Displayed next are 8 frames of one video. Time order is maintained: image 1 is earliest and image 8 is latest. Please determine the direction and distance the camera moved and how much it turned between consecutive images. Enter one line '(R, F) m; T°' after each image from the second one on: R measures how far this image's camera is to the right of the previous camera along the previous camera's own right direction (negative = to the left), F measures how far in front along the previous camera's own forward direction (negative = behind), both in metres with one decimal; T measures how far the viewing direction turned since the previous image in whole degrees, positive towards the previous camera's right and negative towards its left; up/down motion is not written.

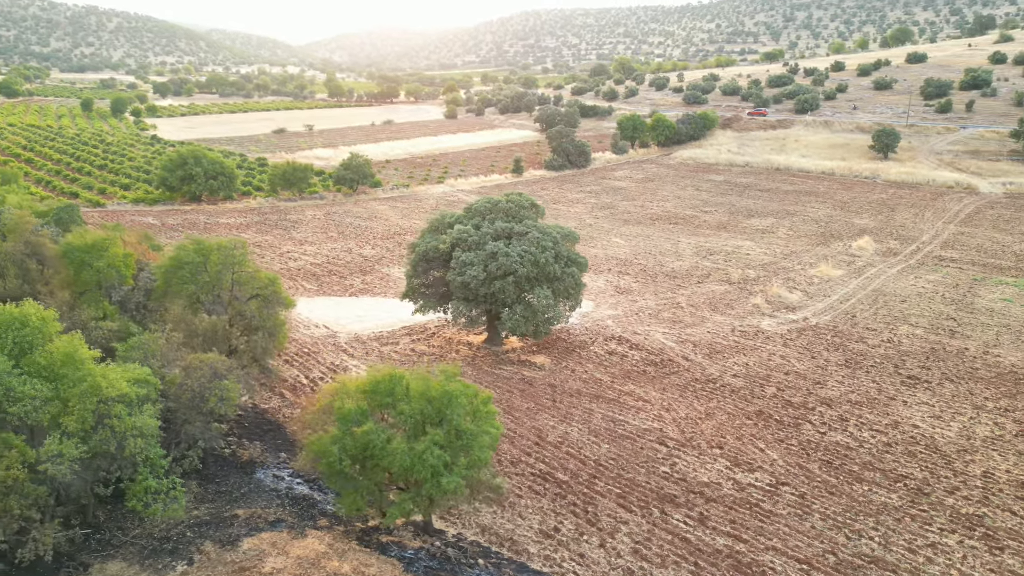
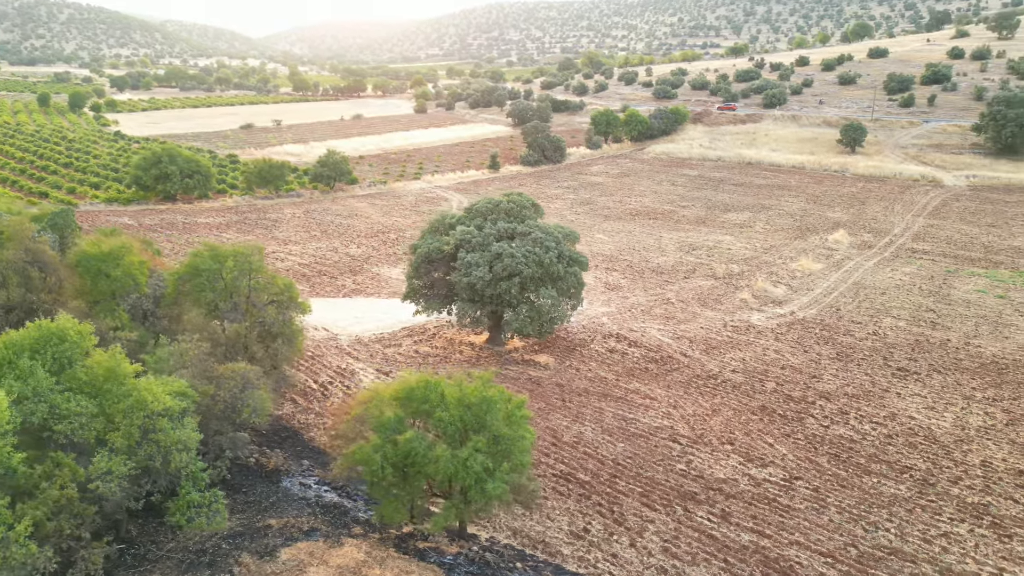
(-1.1, 0.0) m; +3°
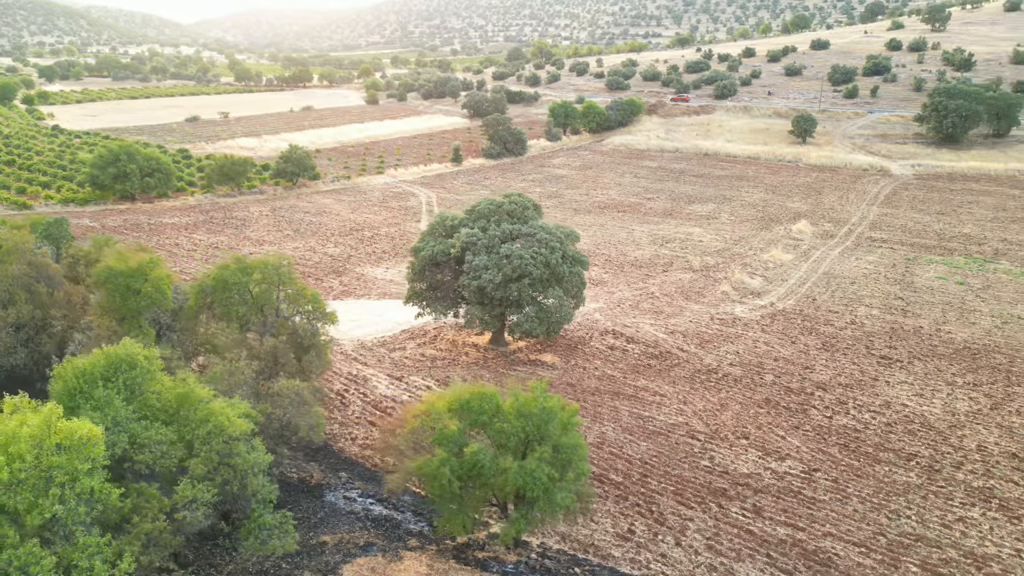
(-1.7, 0.0) m; +4°
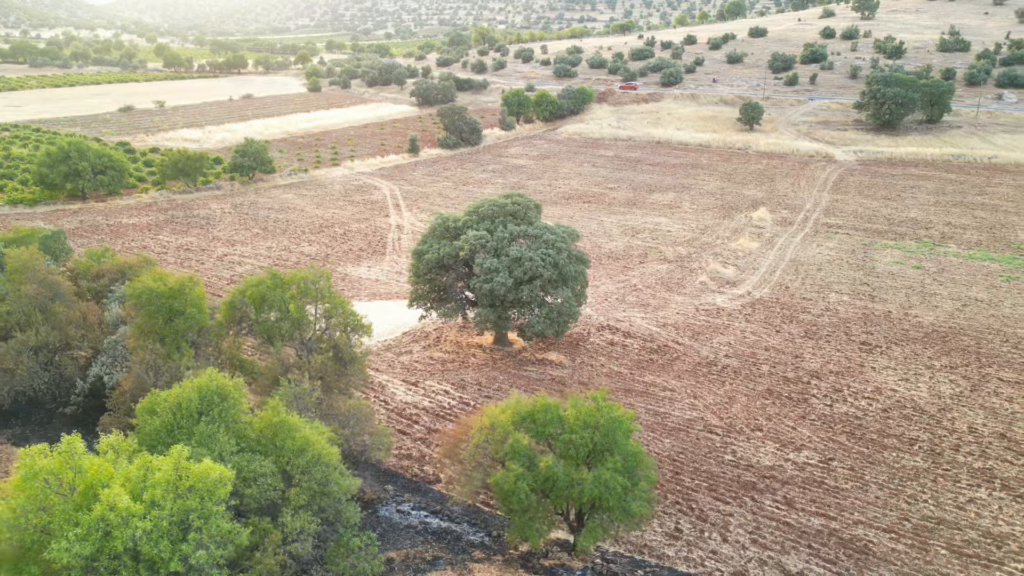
(-2.0, 0.0) m; +5°
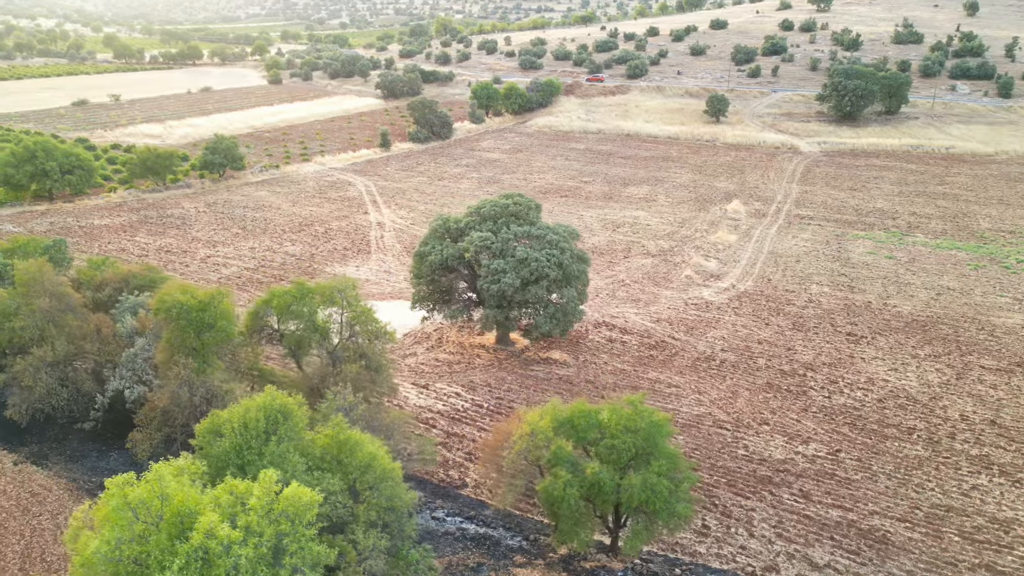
(-1.3, -0.1) m; +3°
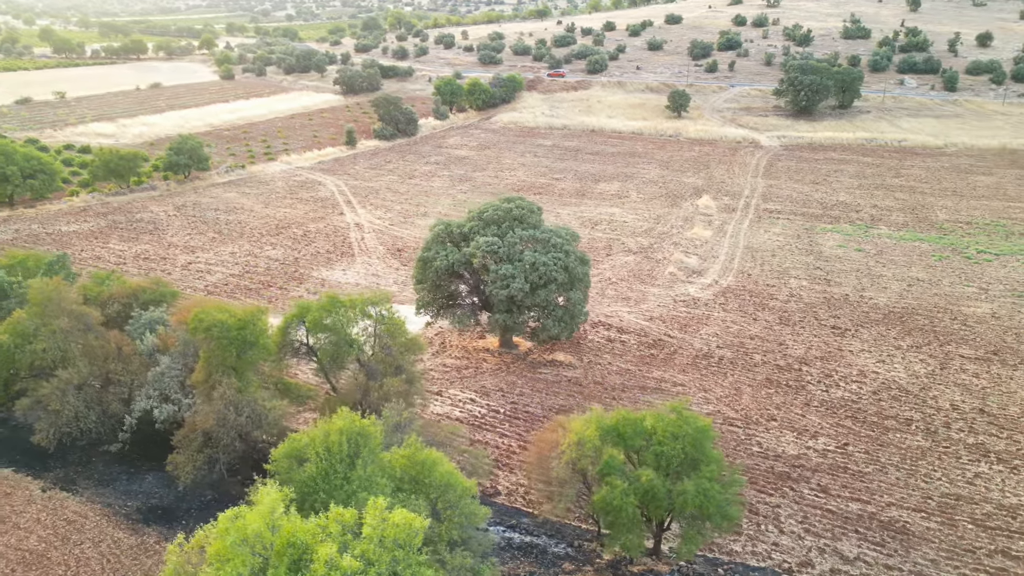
(-1.5, 0.0) m; +4°
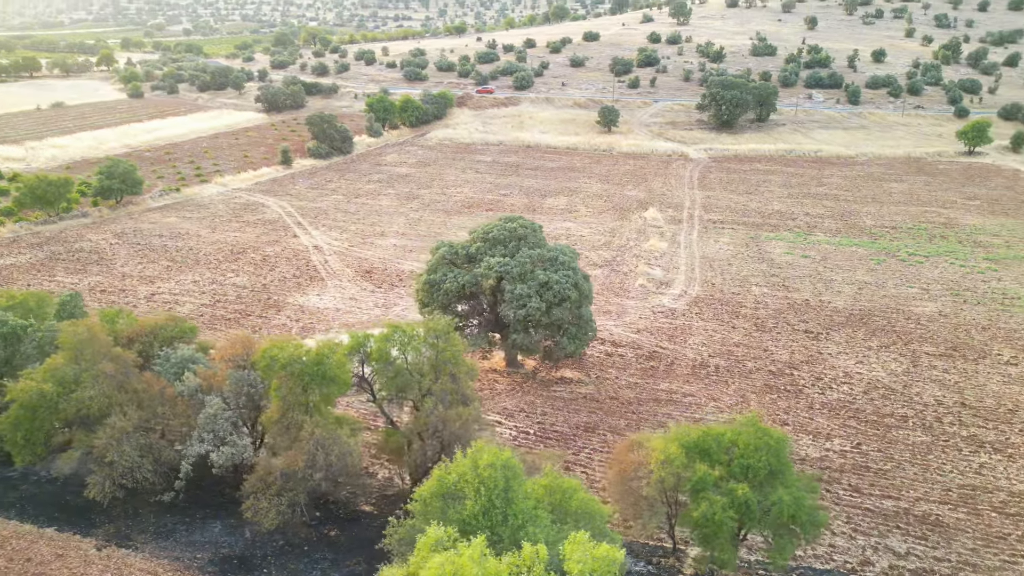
(-2.8, +0.2) m; +7°
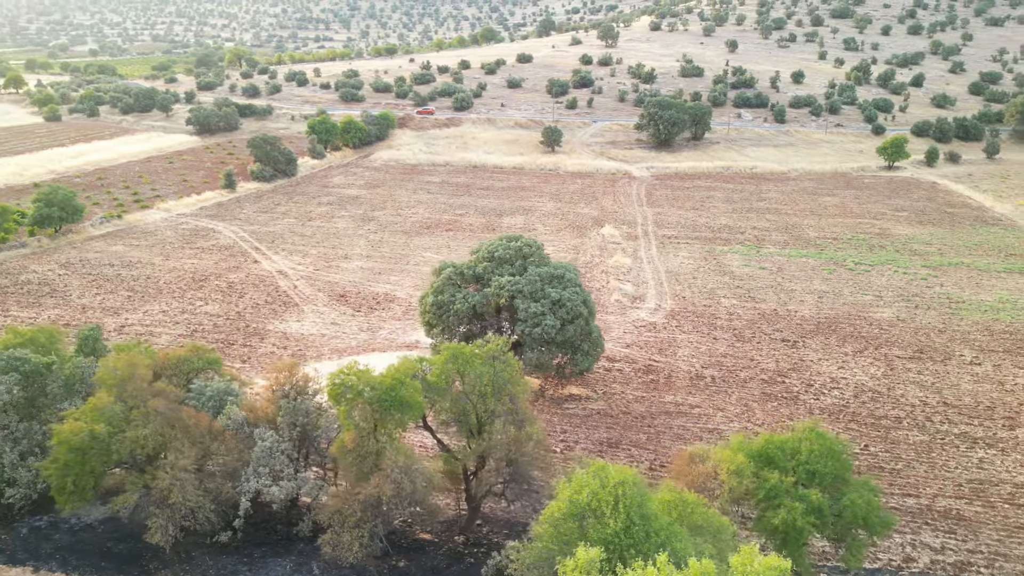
(-2.4, +0.1) m; +6°
